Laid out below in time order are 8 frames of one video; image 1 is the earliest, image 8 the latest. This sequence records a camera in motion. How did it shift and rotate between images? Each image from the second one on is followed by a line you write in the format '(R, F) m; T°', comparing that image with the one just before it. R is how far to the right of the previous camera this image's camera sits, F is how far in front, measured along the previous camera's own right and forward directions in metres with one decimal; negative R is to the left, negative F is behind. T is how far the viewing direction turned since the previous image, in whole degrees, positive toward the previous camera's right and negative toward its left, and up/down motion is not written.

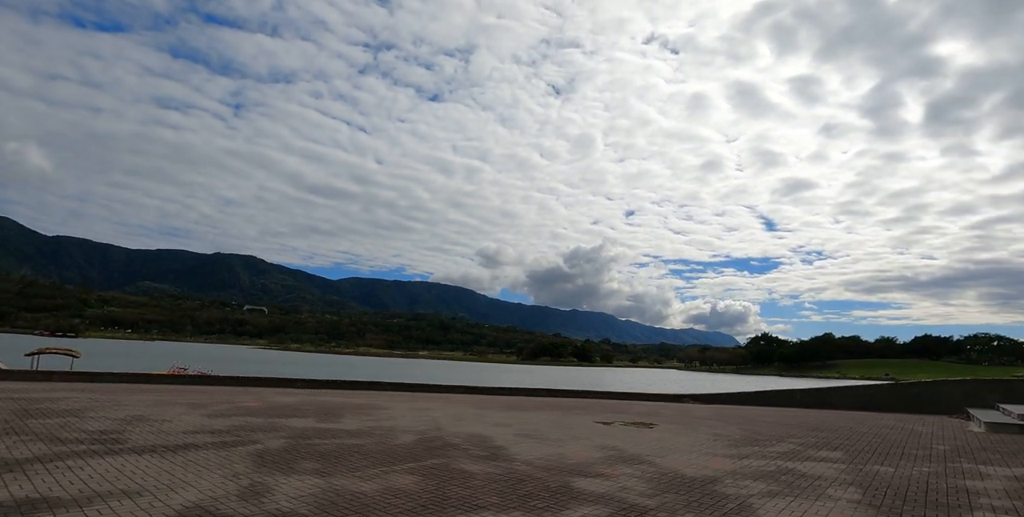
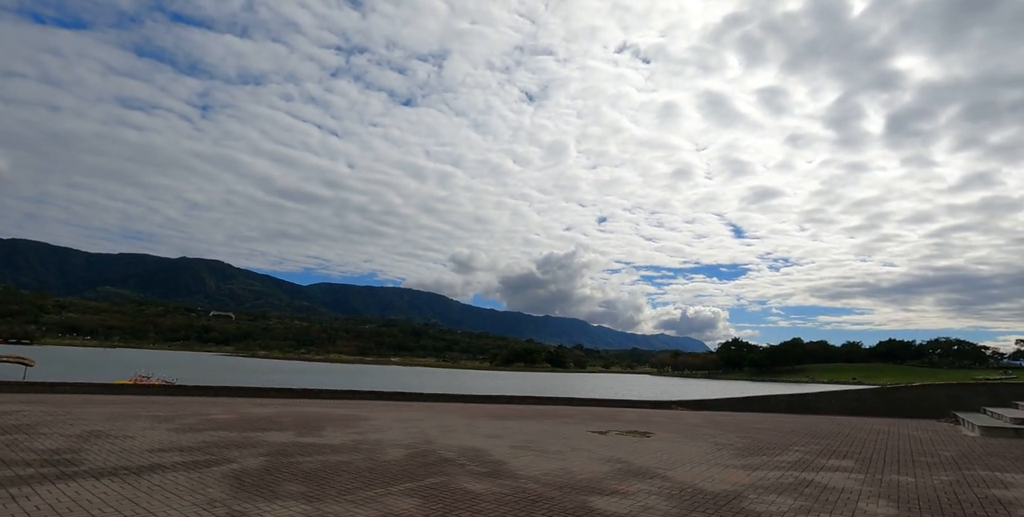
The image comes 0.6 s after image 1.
(-0.3, +0.4) m; +3°
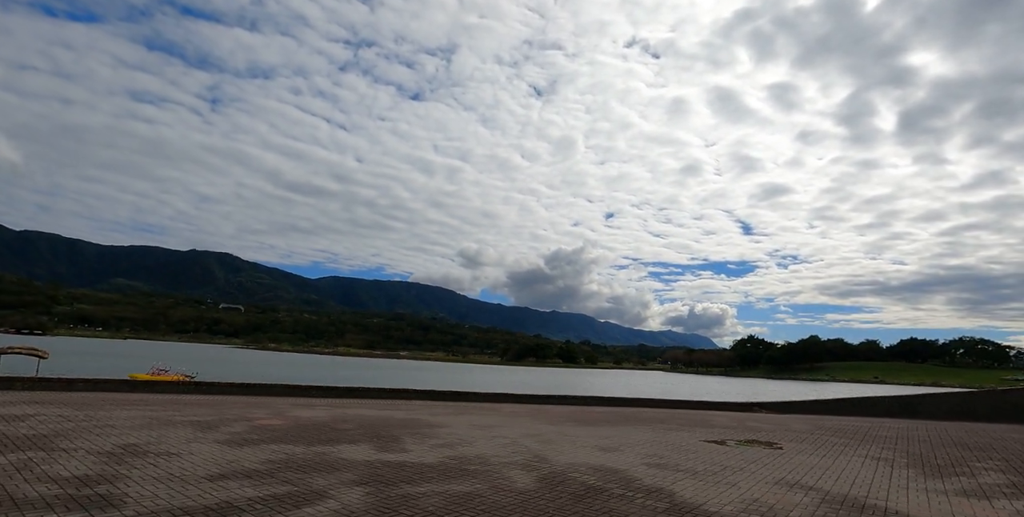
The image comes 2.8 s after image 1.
(-1.2, +1.3) m; -1°
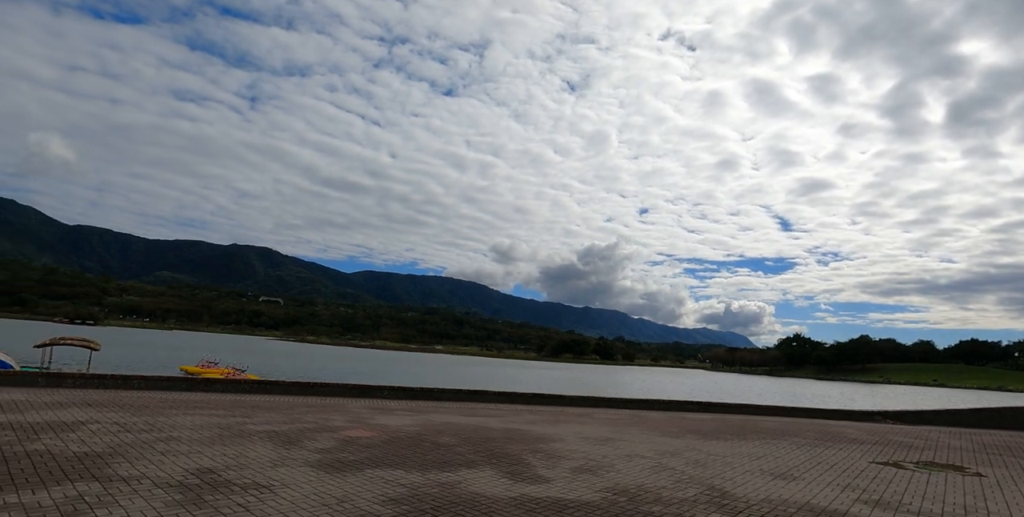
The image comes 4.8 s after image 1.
(-1.5, +1.7) m; -3°
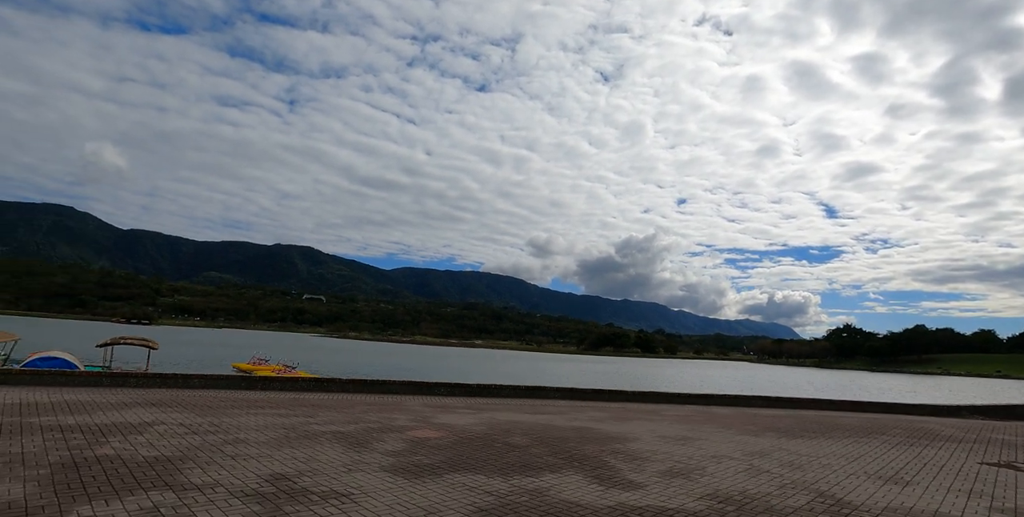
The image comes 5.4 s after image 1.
(-0.7, +0.7) m; -4°
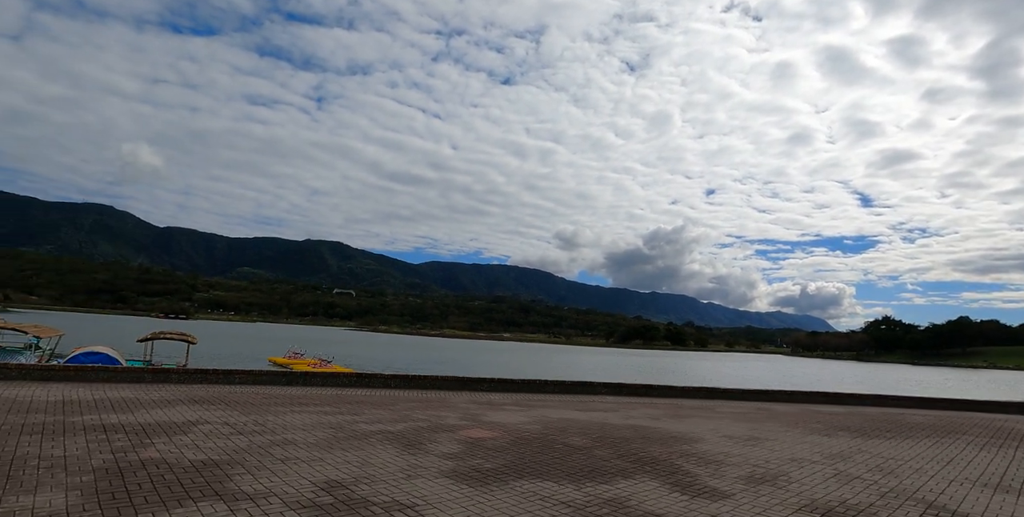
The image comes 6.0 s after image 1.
(-0.6, +0.7) m; -3°
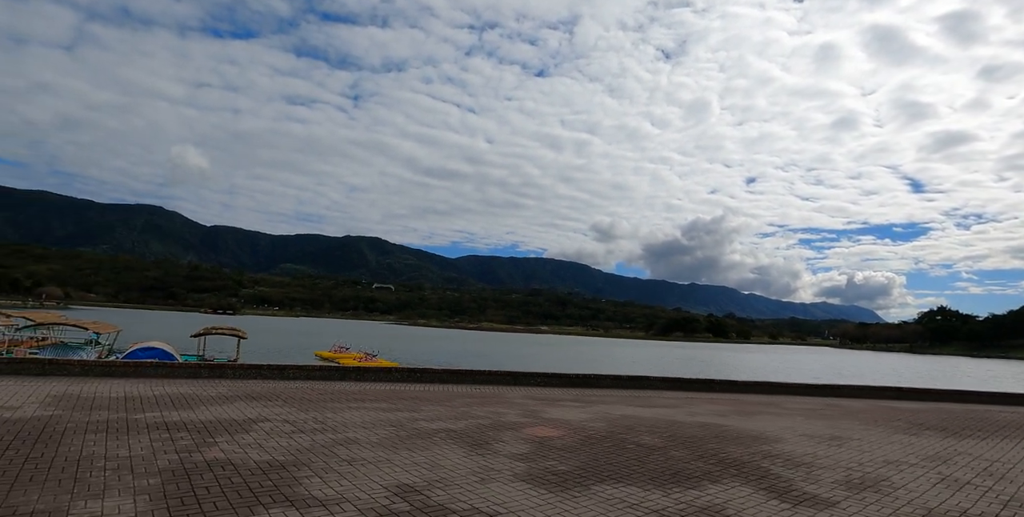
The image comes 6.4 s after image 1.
(-0.5, +0.5) m; -4°
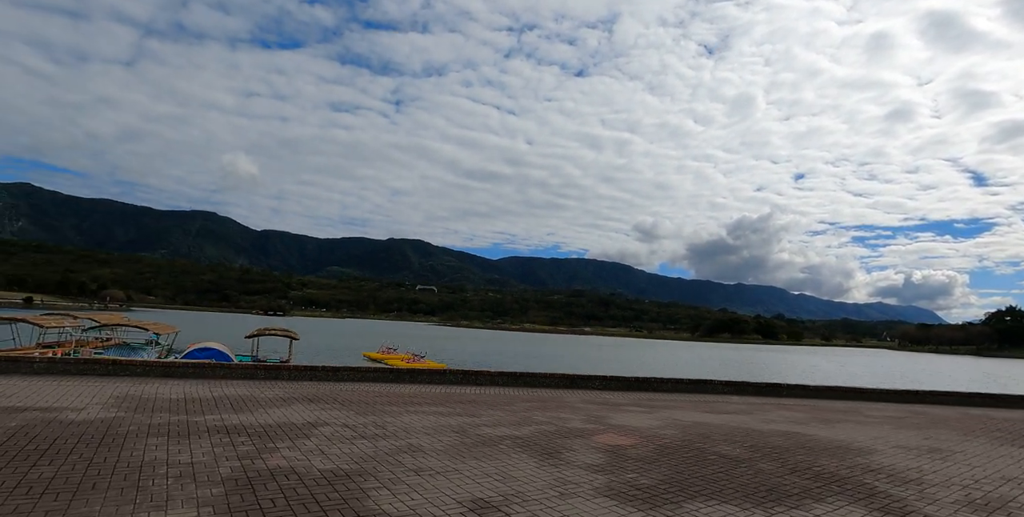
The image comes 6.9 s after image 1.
(-0.4, +0.5) m; -4°
